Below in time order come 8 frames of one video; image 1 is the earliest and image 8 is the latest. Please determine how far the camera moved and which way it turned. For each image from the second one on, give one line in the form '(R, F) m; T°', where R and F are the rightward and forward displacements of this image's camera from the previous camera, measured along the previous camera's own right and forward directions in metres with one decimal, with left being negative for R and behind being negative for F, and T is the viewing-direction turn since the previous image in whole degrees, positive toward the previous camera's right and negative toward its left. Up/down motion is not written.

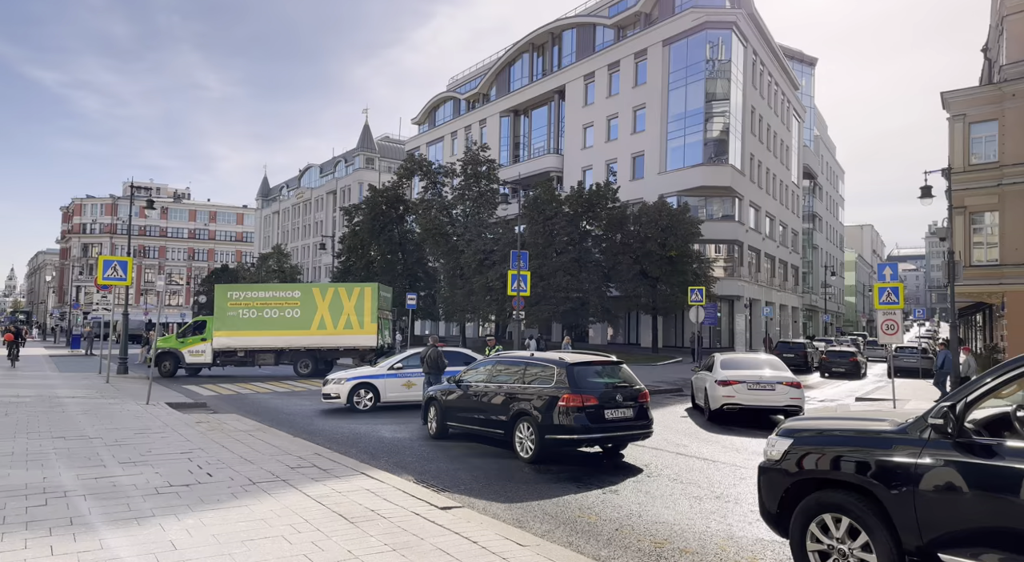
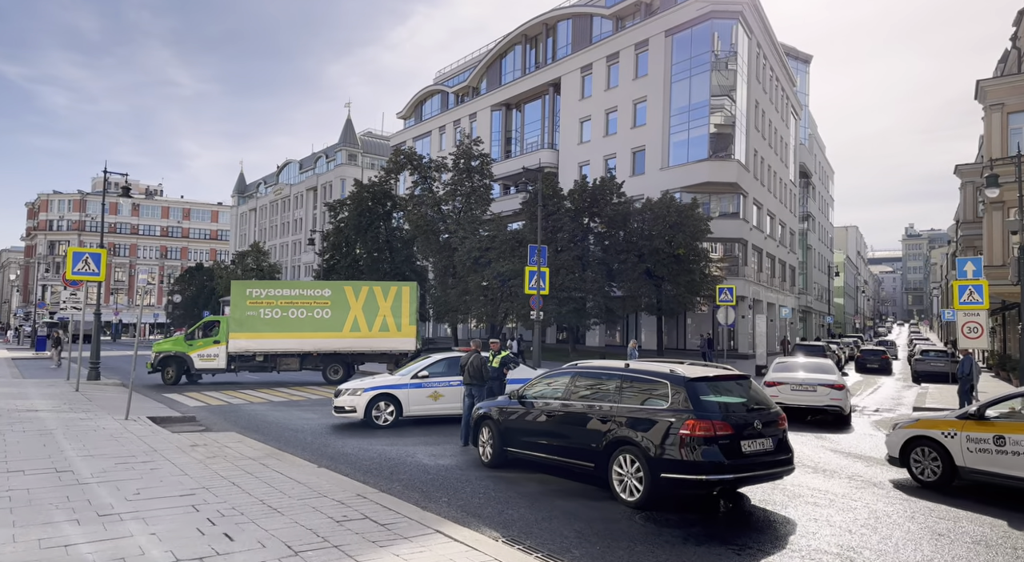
(-1.4, +2.1) m; +2°
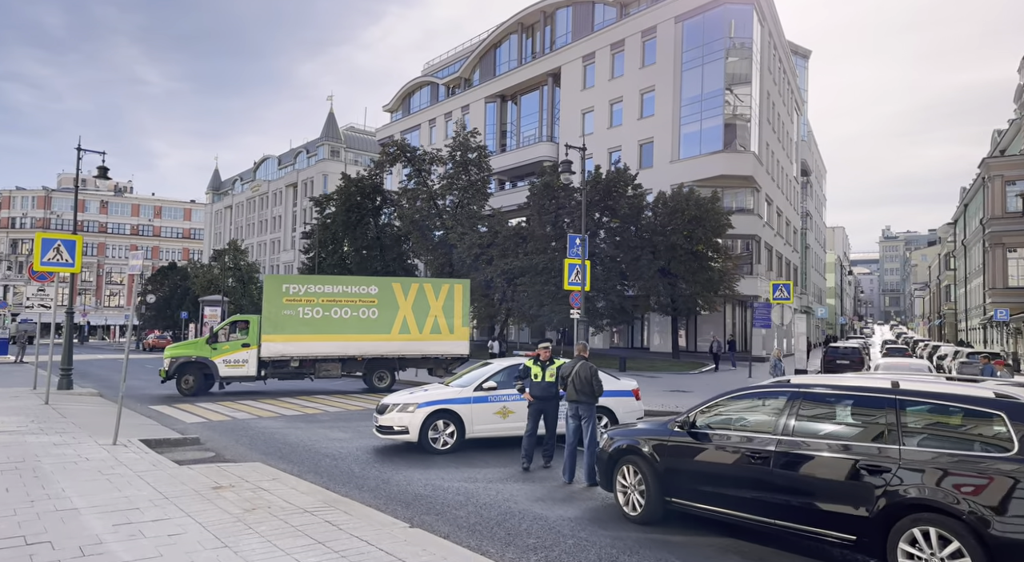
(-1.9, +2.6) m; +2°
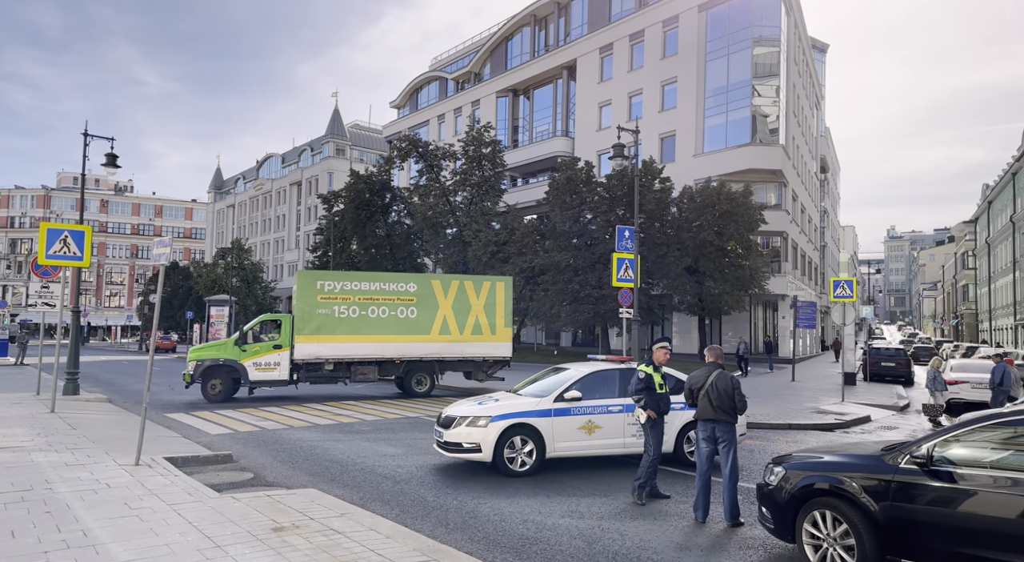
(-1.2, +1.6) m; 0°
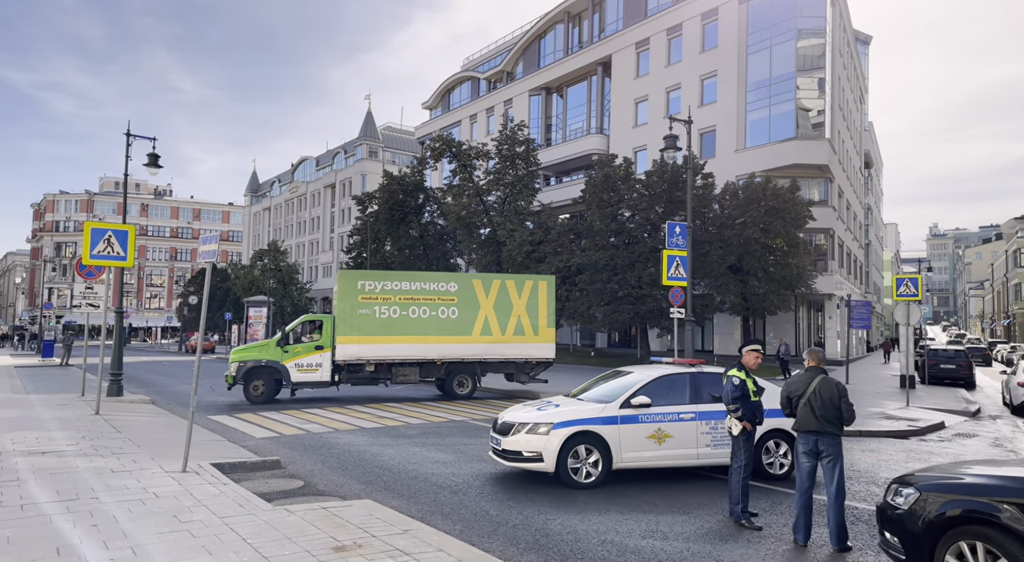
(-0.4, +0.6) m; -3°
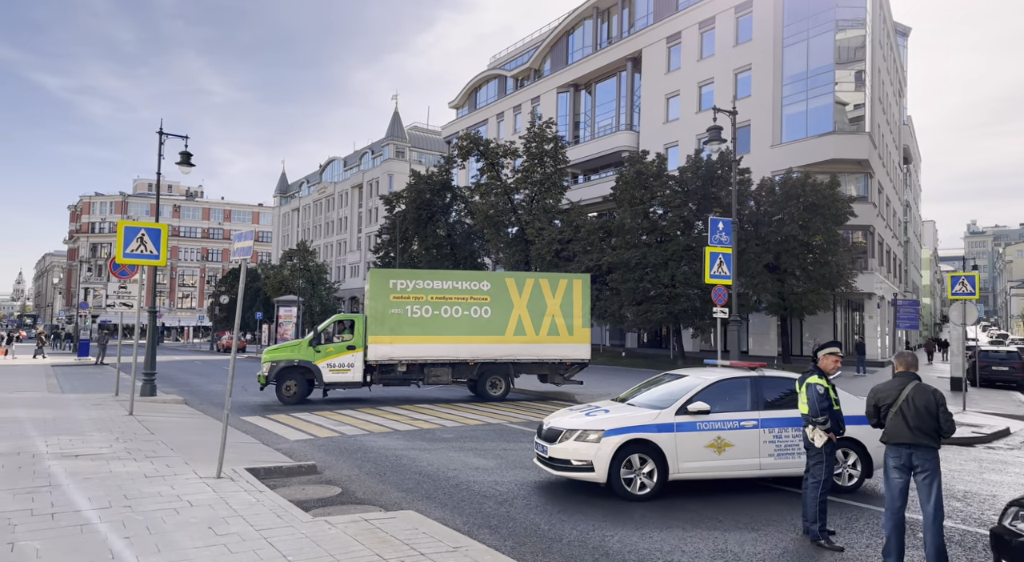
(-0.3, +0.5) m; -2°
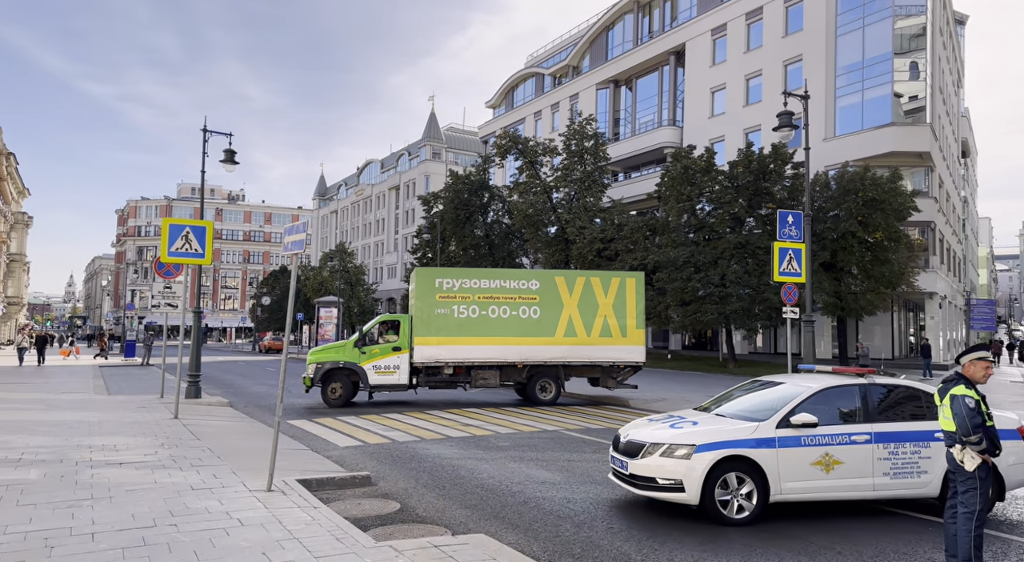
(-0.5, +0.8) m; -3°
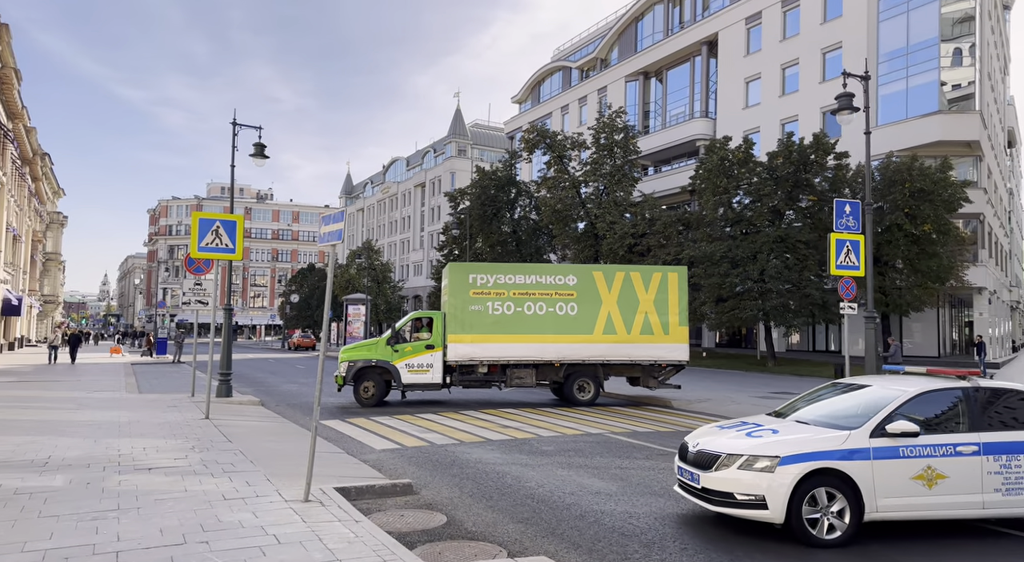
(-0.3, +0.7) m; -2°
